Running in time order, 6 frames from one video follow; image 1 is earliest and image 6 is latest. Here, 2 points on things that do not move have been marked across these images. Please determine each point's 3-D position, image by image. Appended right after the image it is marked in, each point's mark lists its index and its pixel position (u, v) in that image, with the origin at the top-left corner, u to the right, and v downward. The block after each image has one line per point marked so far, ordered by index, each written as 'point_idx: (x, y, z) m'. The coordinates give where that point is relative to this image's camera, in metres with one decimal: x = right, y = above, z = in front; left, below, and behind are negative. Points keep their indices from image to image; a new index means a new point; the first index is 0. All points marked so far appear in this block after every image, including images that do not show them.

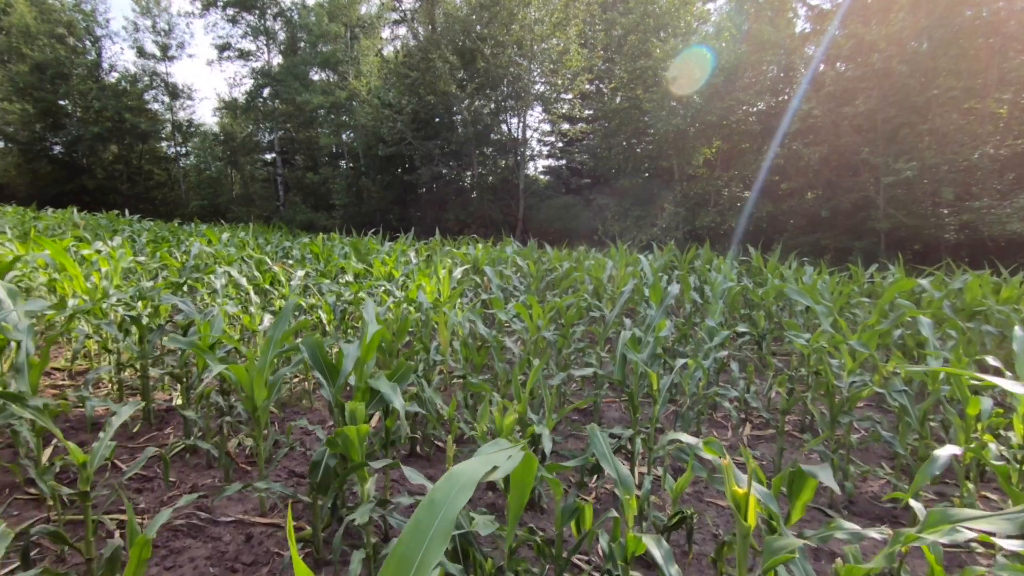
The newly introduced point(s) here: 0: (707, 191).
0: (+4.0, +1.9, +11.0) m
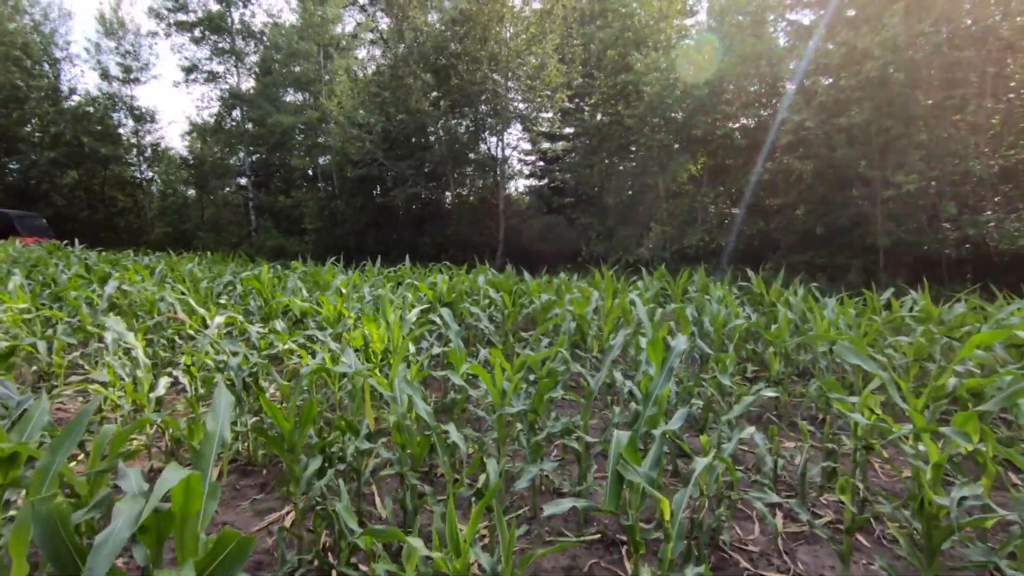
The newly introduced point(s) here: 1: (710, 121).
0: (+3.6, +1.5, +10.6) m
1: (+3.7, +3.2, +10.0) m
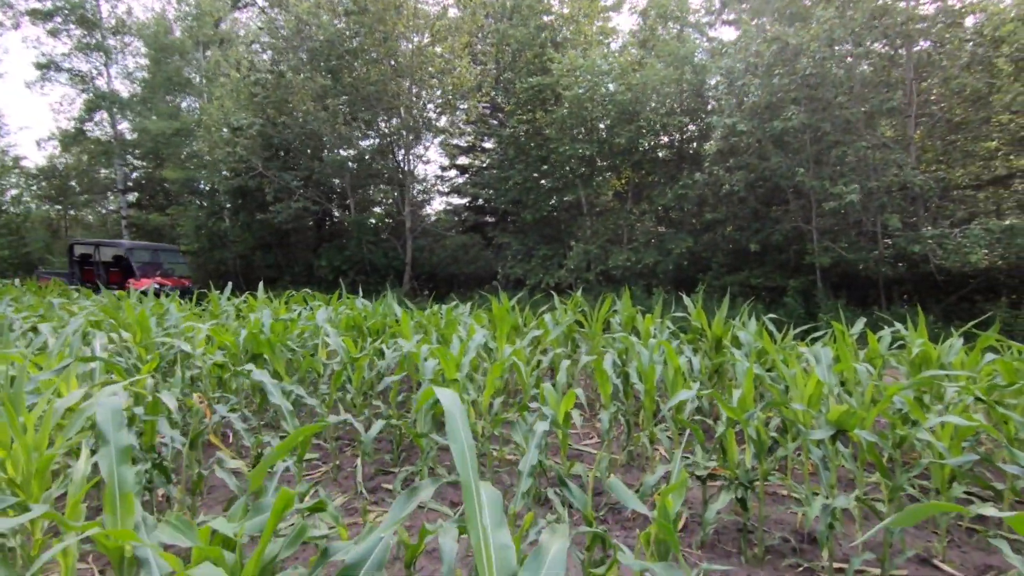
0: (+1.9, +1.1, +9.6) m
1: (+2.1, +2.7, +9.2) m
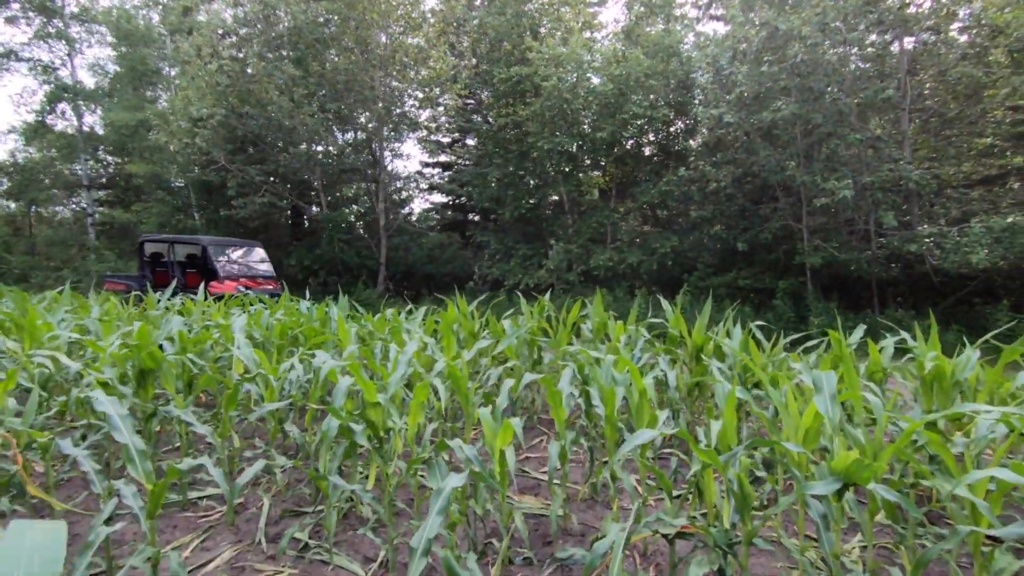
0: (+1.5, +1.0, +9.2) m
1: (+1.7, +2.7, +8.8) m
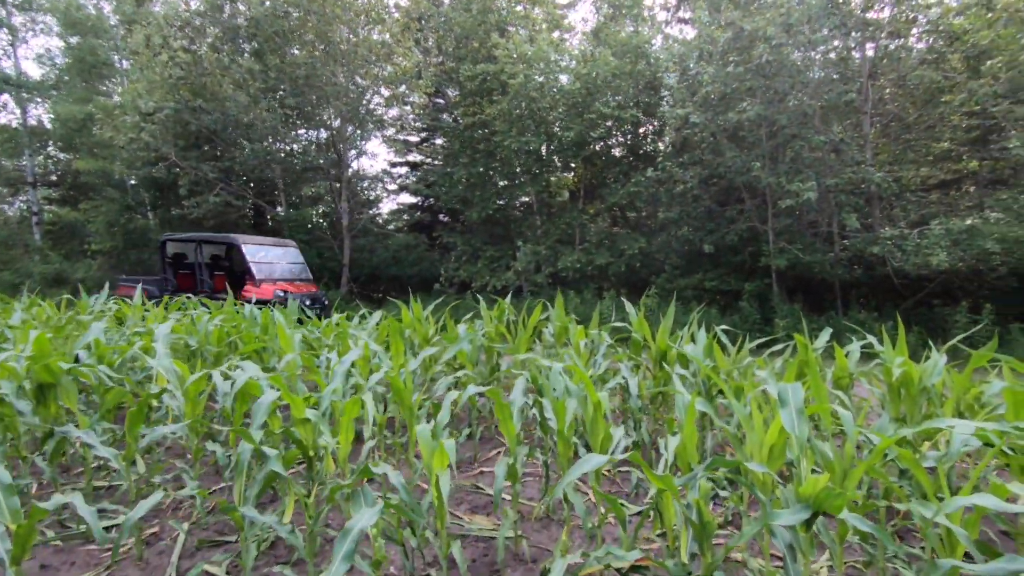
0: (+1.0, +1.0, +9.1) m
1: (+1.2, +2.7, +8.7) m
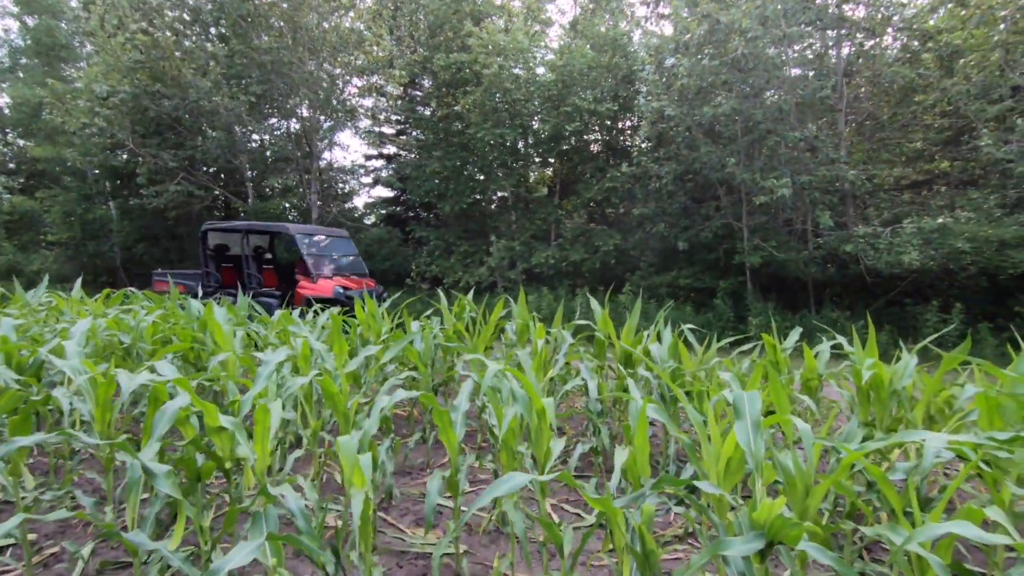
0: (+0.6, +1.1, +8.9) m
1: (+0.8, +2.7, +8.5) m
